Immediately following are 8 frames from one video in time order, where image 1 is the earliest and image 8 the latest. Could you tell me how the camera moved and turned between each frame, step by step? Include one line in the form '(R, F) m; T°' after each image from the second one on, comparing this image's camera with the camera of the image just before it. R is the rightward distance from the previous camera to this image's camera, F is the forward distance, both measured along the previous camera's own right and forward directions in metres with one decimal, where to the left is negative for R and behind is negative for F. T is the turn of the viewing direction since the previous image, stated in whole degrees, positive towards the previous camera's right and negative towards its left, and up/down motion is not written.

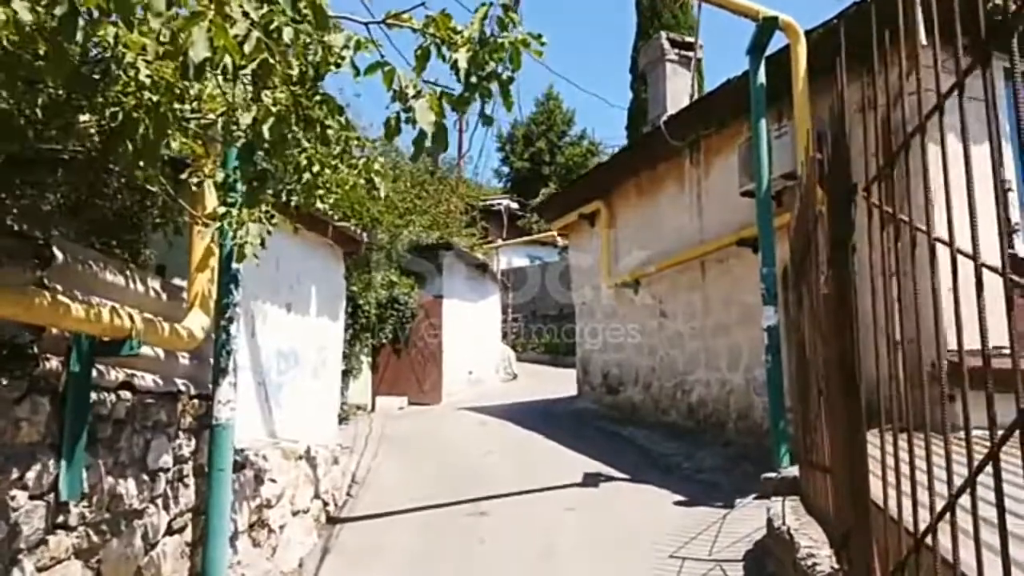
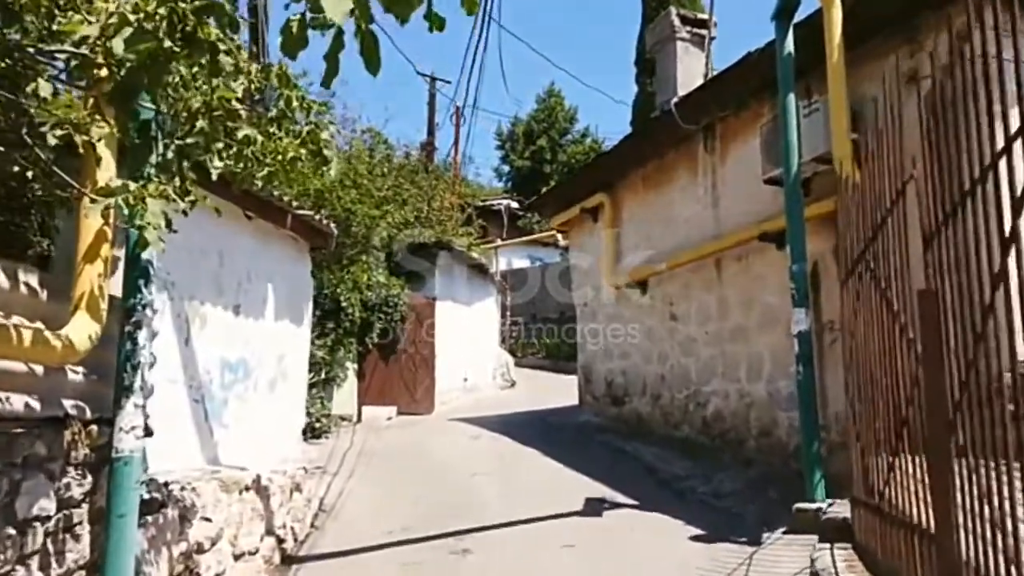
(+0.1, +0.9) m; 0°
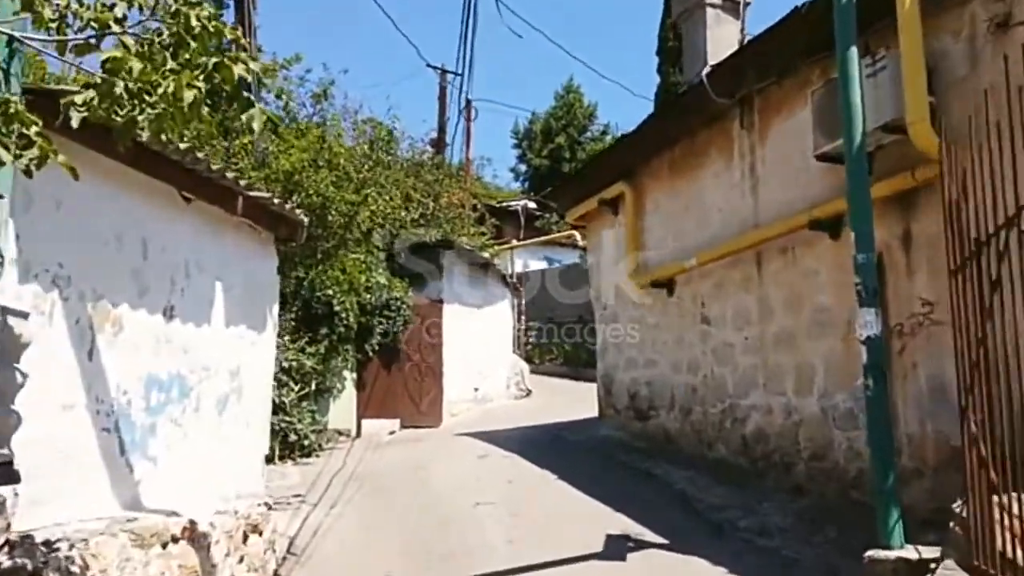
(+0.1, +1.0) m; -2°
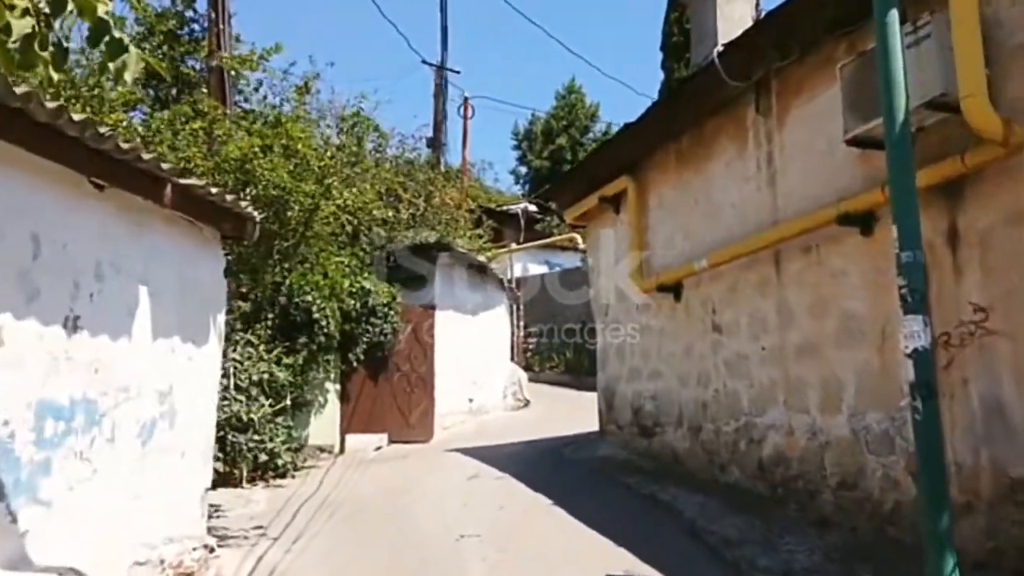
(+0.1, +0.7) m; 0°
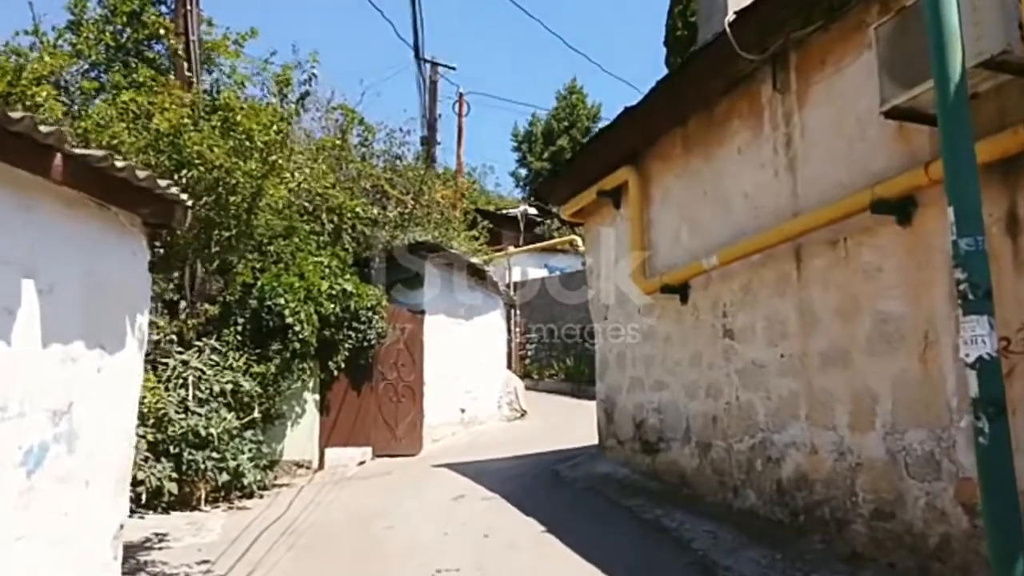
(+0.1, +0.7) m; 0°
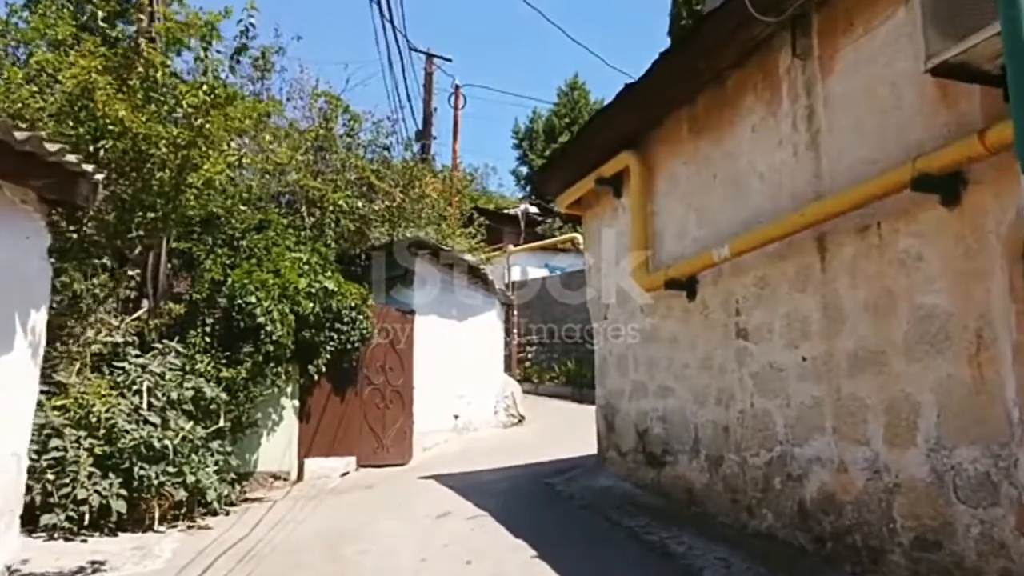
(+0.1, +0.6) m; 0°
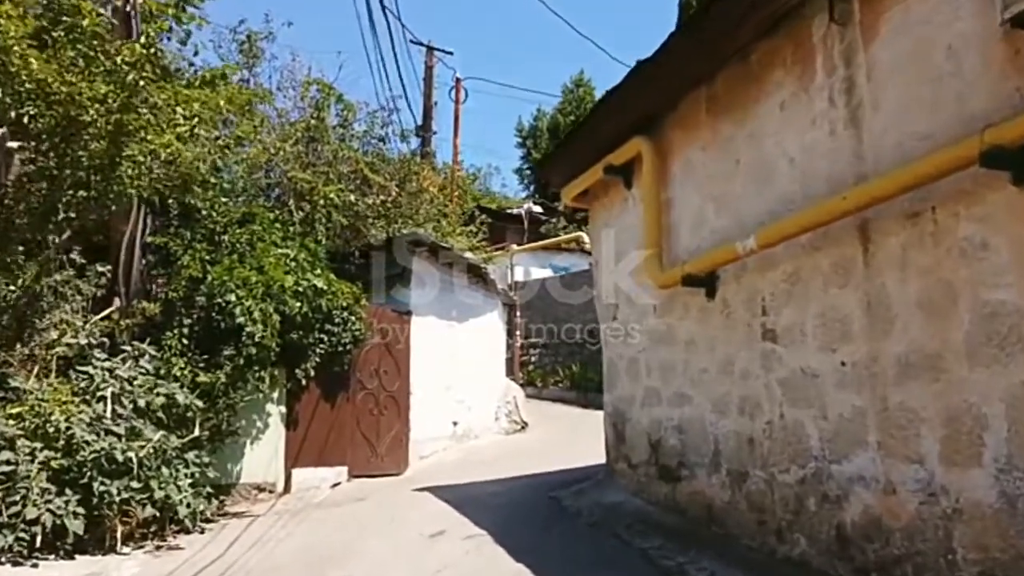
(0.0, +0.6) m; 0°
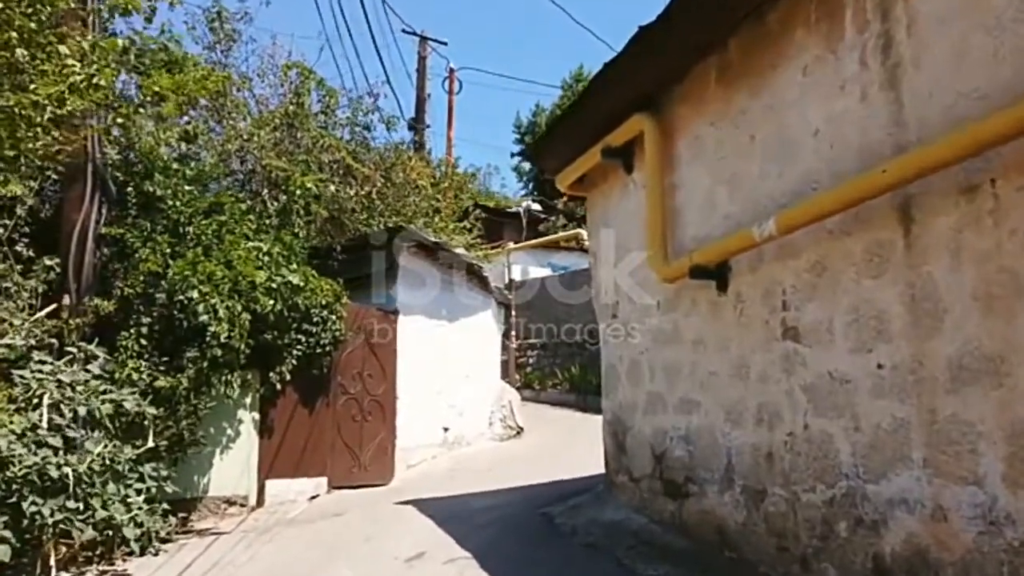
(+0.1, +0.6) m; 0°
